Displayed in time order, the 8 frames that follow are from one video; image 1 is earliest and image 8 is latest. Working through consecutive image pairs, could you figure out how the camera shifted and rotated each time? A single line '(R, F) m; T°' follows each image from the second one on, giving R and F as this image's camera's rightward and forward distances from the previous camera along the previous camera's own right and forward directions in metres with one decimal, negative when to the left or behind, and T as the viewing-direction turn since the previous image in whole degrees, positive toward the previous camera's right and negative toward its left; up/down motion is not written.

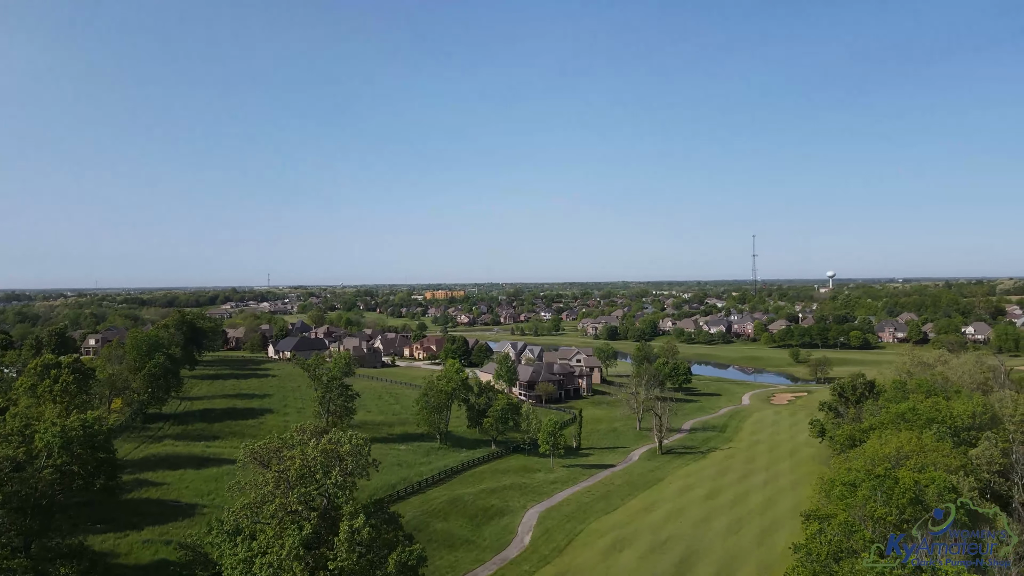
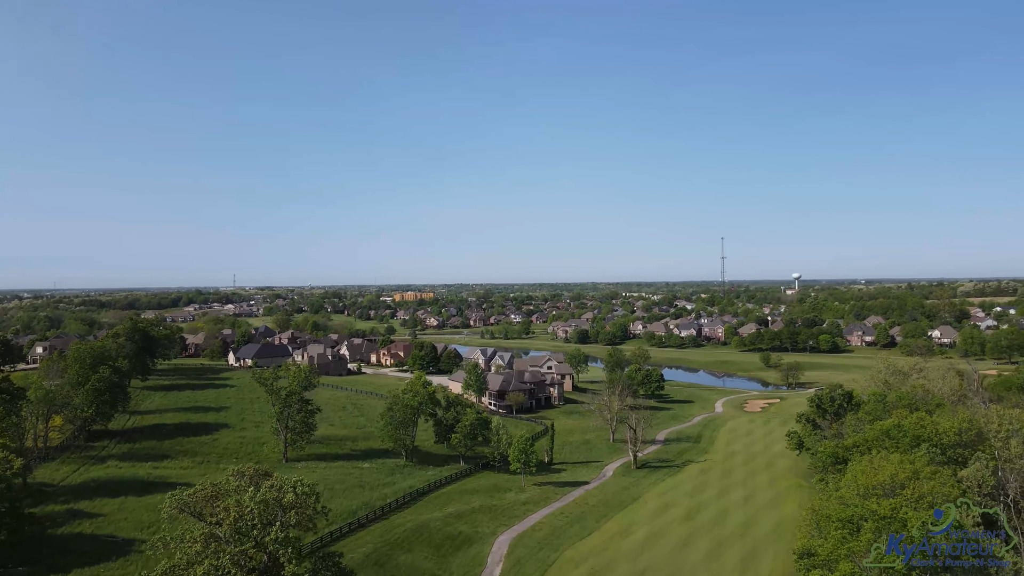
(+0.2, +2.4) m; +3°
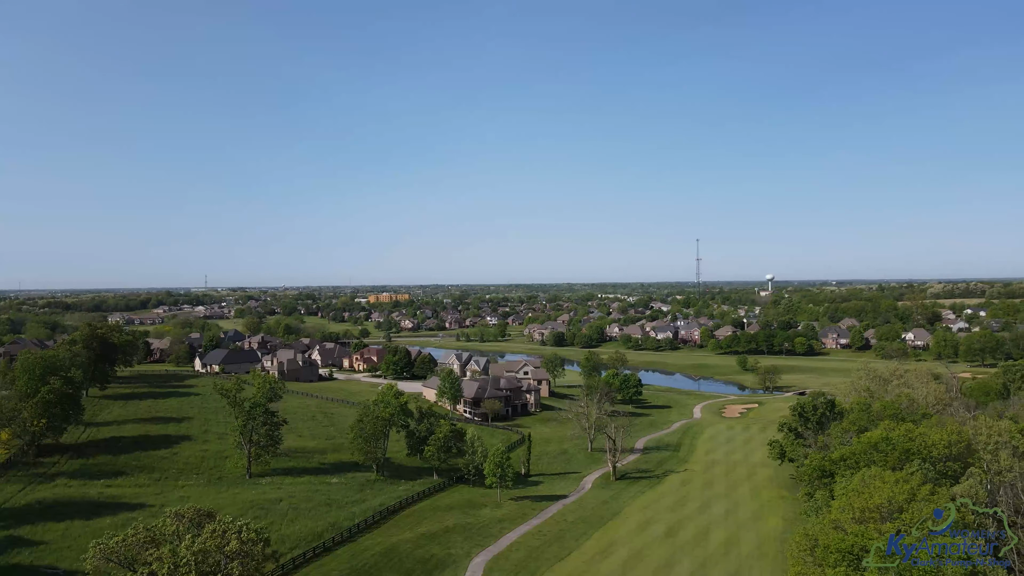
(+0.1, +1.9) m; +3°
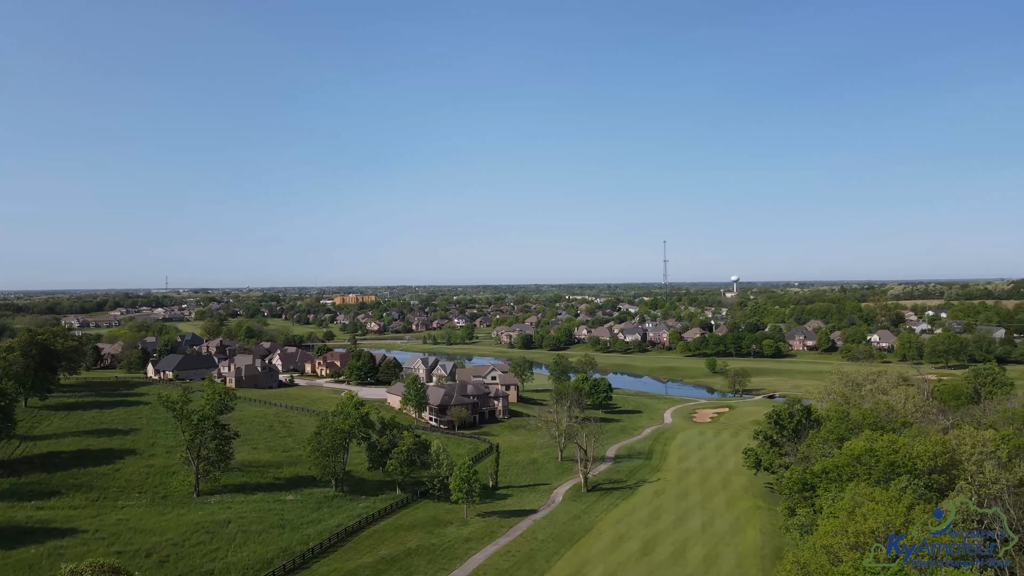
(+0.1, +2.2) m; +3°
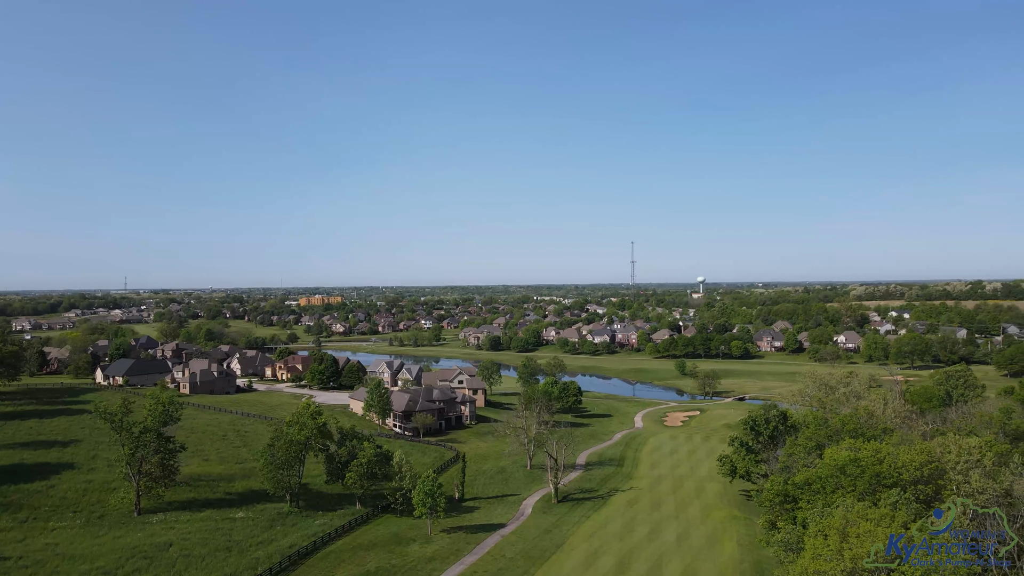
(+0.1, +2.2) m; +3°
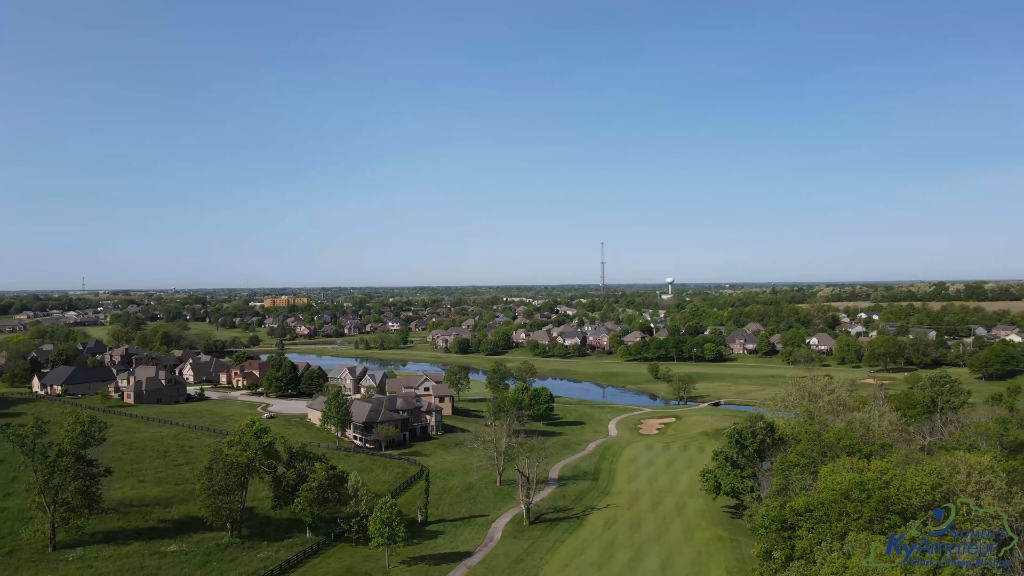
(+0.1, +3.4) m; +3°
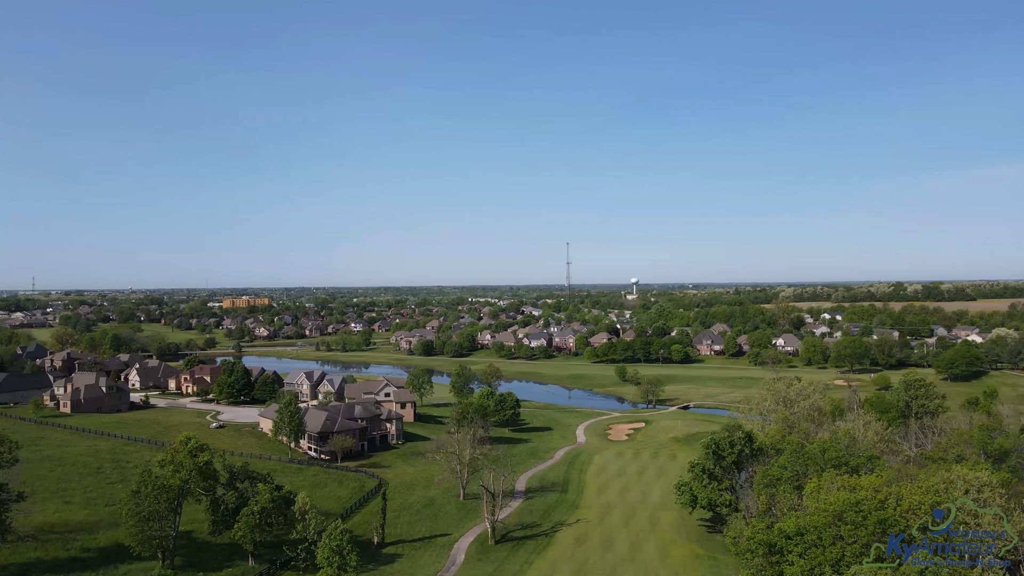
(+0.1, +2.7) m; +4°
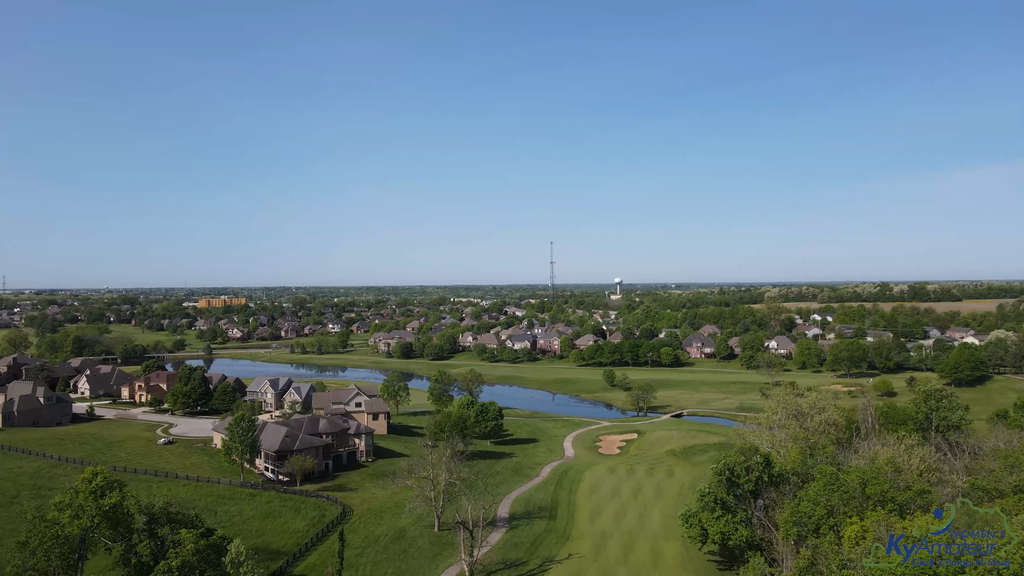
(0.0, +4.9) m; +2°
